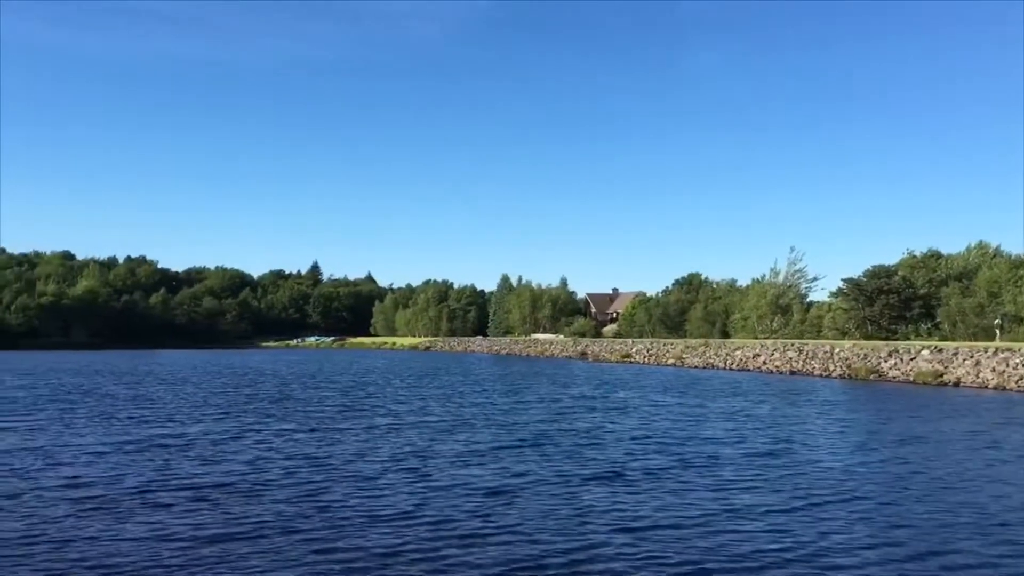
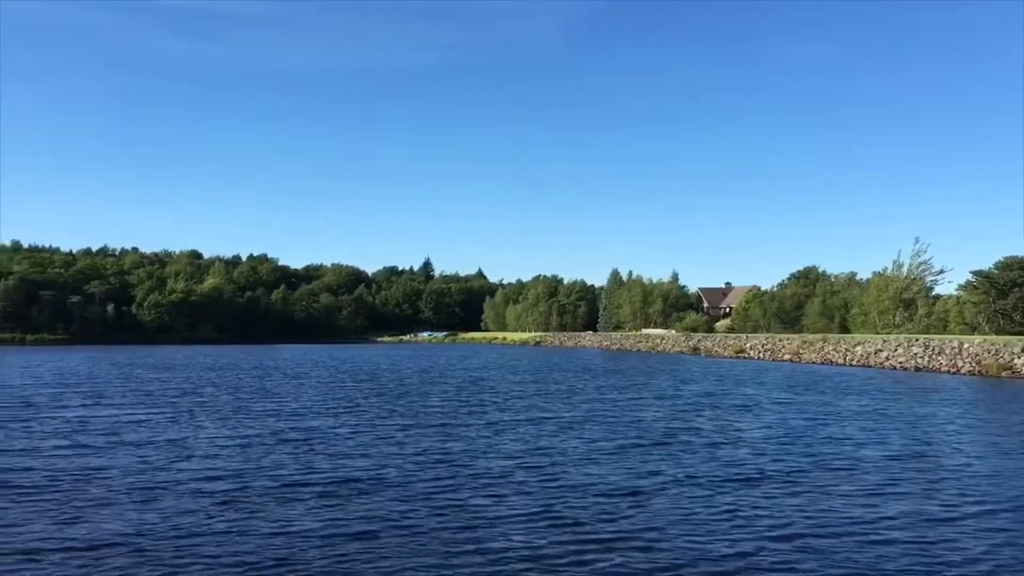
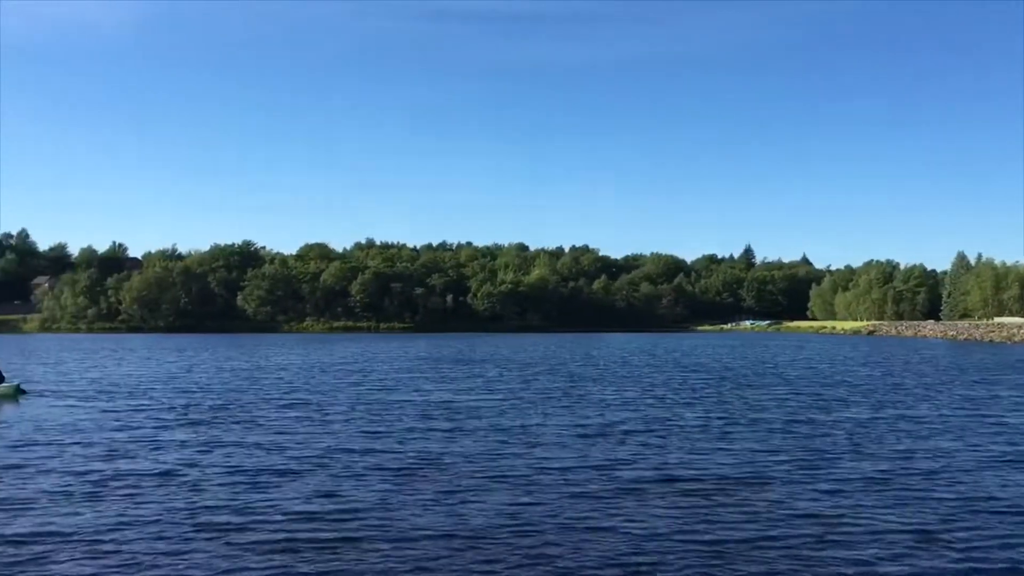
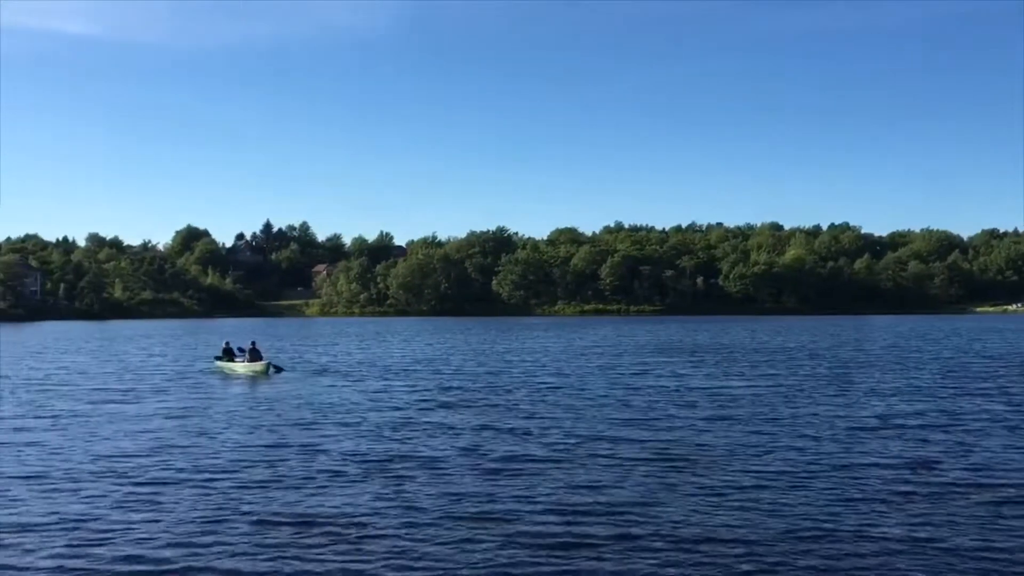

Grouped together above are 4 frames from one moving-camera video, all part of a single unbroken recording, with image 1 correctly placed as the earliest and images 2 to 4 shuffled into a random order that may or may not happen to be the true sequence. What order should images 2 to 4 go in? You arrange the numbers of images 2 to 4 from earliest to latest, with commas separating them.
2, 3, 4
